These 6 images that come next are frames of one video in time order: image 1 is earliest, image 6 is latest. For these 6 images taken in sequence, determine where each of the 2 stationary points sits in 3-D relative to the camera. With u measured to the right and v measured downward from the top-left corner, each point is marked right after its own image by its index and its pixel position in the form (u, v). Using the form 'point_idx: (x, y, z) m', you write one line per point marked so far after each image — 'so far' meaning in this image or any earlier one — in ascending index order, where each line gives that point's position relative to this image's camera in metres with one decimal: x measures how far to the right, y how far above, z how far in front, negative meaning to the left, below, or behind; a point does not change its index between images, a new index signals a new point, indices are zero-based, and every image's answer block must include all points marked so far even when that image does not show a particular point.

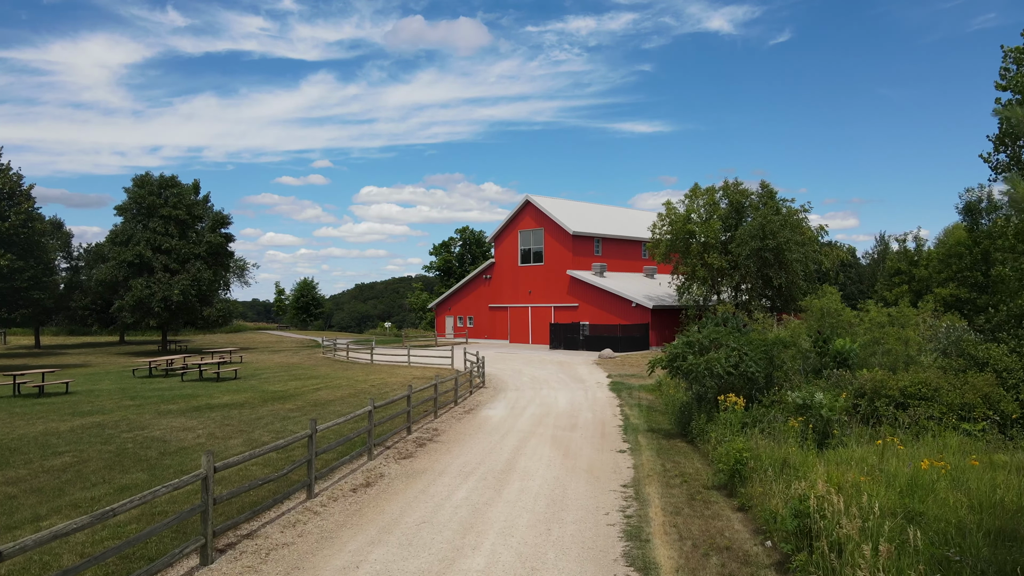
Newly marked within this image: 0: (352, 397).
0: (-4.6, -3.1, +18.3) m
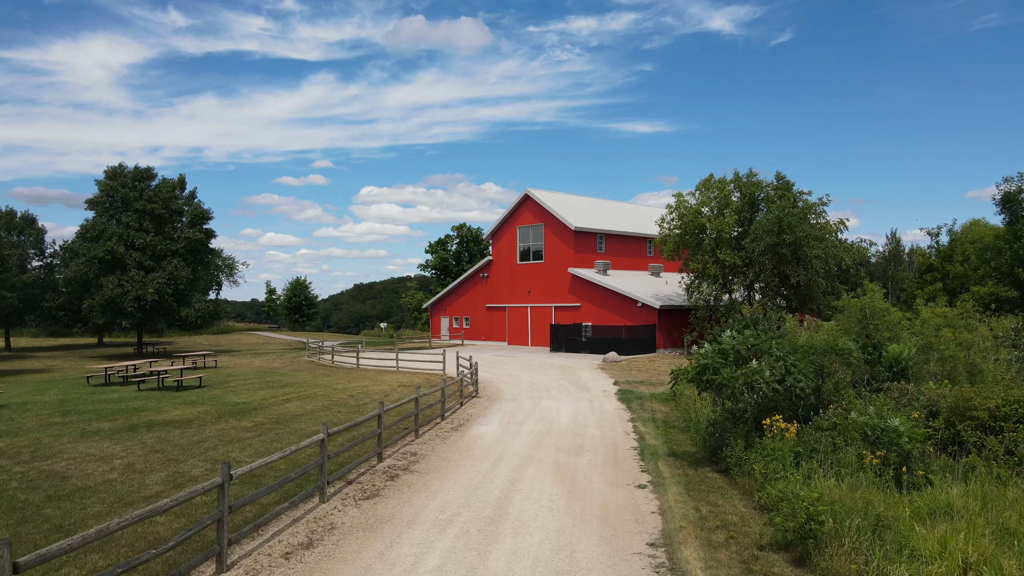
0: (-4.7, -3.0, +16.0) m
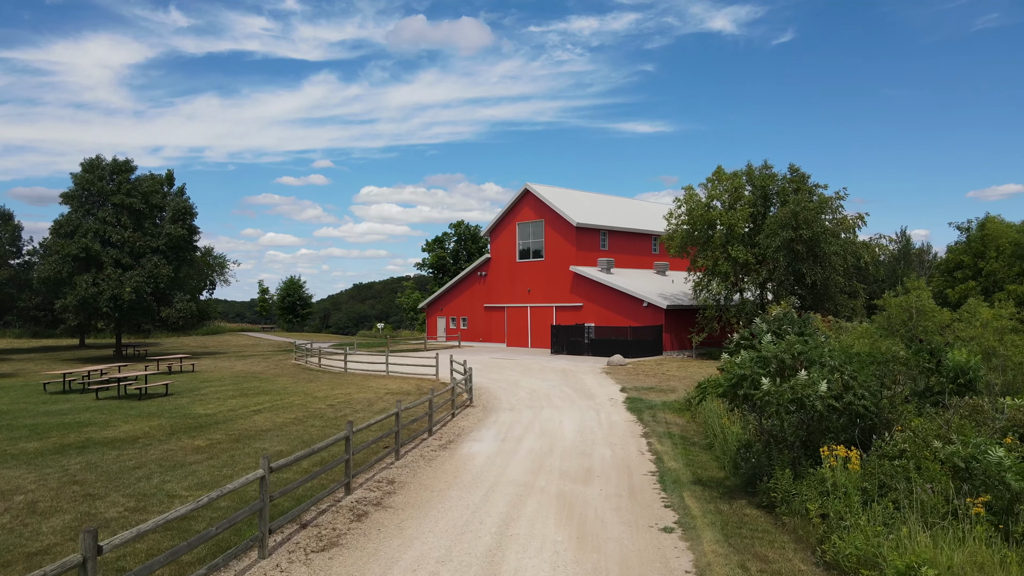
0: (-4.7, -3.0, +14.1) m
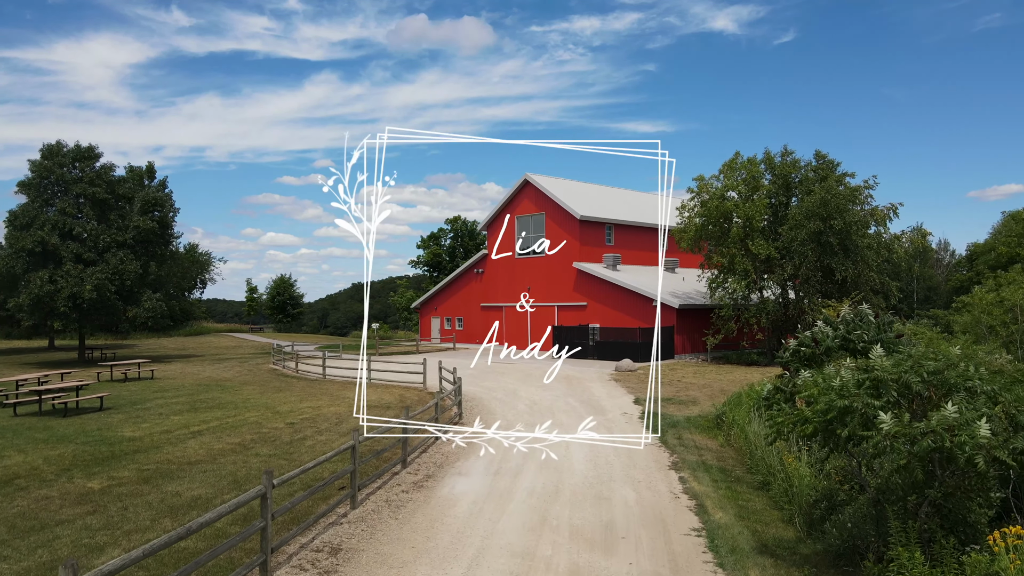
0: (-4.8, -2.9, +11.3) m
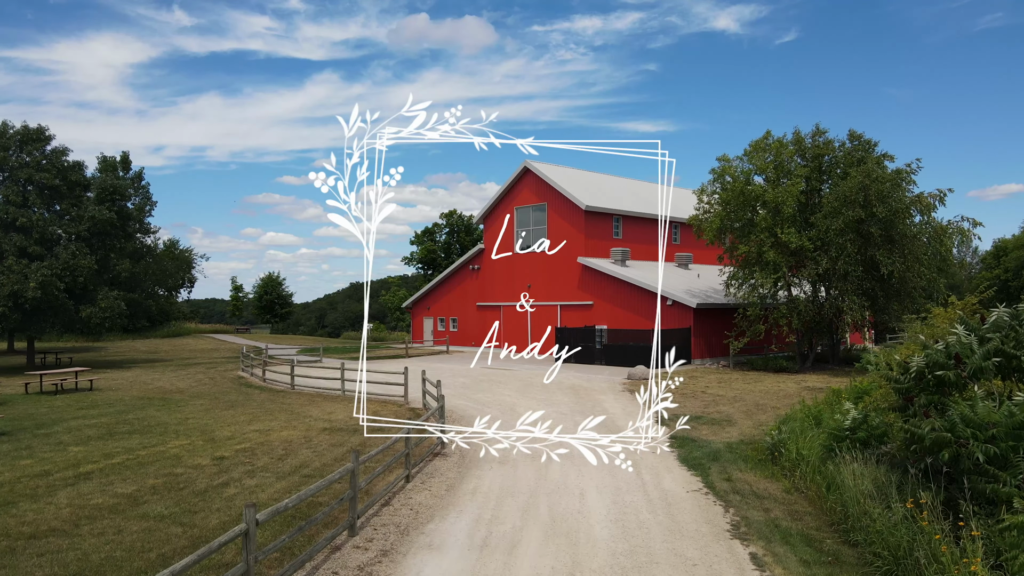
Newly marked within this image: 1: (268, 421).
0: (-4.9, -2.8, +8.0) m
1: (-5.5, -3.0, +14.6) m
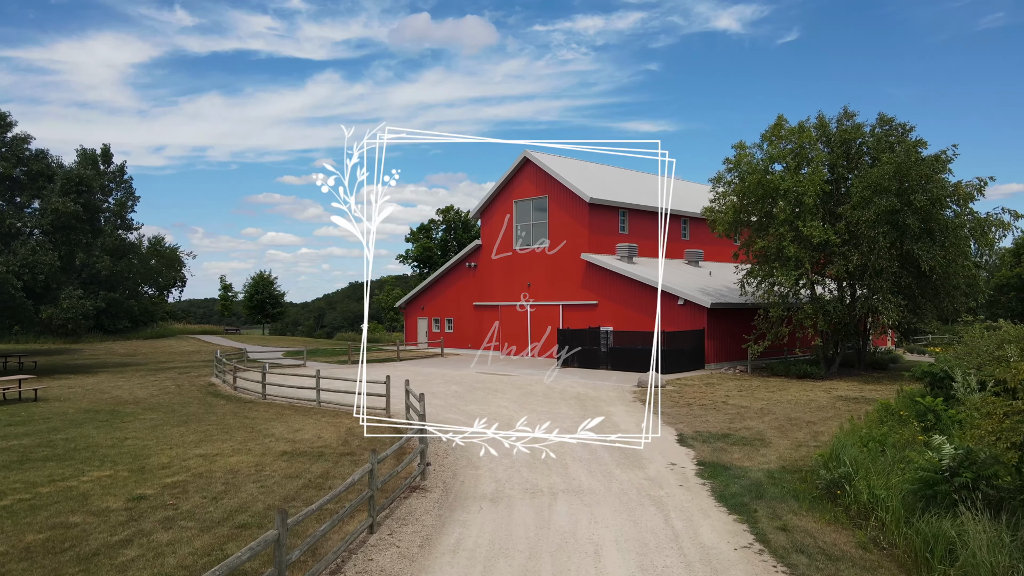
0: (-4.9, -2.7, +5.7) m
1: (-5.5, -3.0, +12.4) m
